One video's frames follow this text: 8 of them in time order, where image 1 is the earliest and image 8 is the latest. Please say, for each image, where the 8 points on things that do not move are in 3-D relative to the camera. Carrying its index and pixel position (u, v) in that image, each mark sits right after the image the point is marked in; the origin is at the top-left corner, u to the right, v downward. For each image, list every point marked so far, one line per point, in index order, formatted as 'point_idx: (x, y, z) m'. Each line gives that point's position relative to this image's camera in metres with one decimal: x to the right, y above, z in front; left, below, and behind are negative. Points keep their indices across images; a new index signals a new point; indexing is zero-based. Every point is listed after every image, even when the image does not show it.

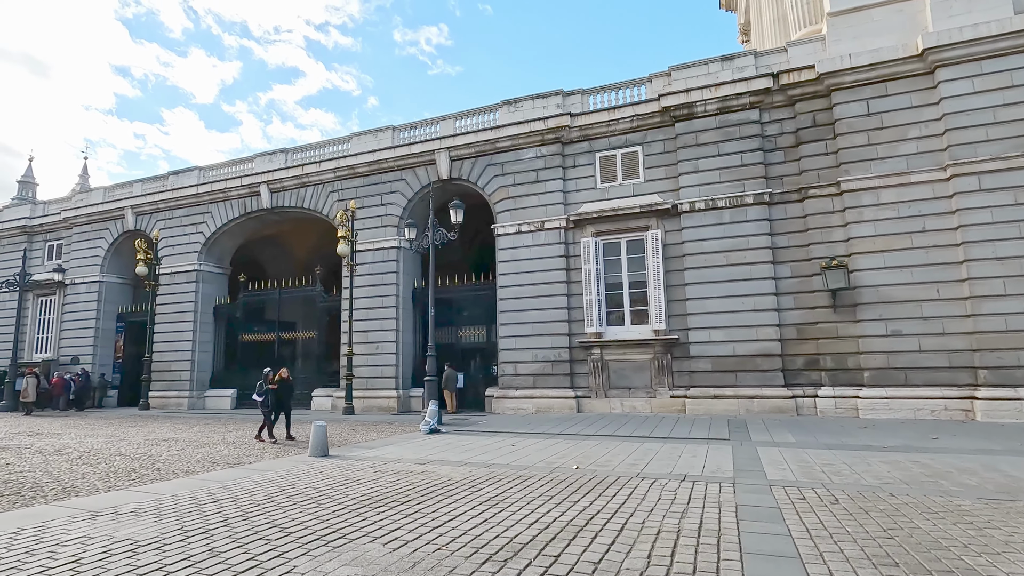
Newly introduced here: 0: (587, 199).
0: (+2.5, +3.0, +18.0) m
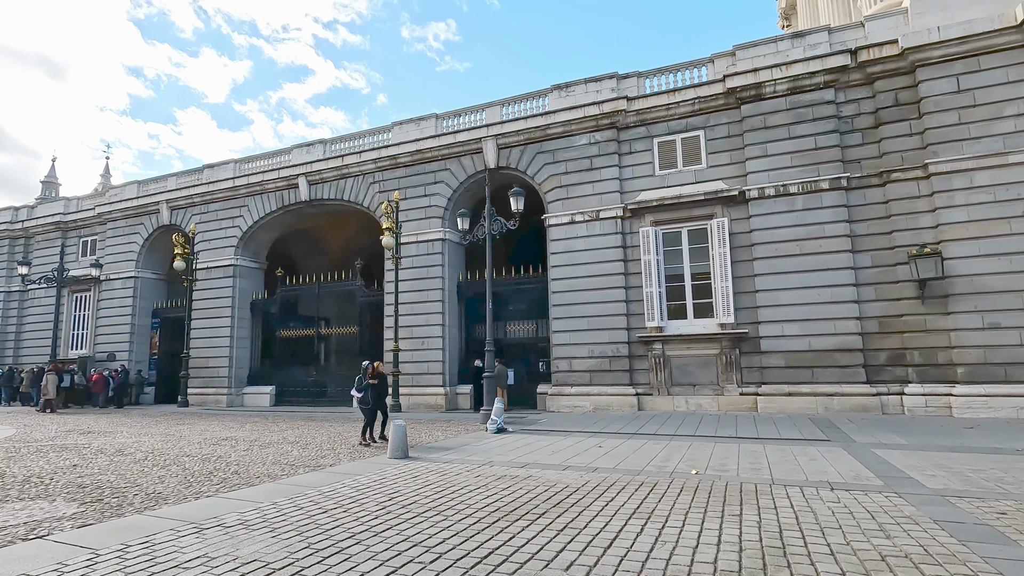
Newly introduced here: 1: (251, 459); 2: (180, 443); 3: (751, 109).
0: (+4.3, +3.3, +17.2) m
1: (-4.4, -2.9, +9.0) m
2: (-6.7, -3.2, +10.9) m
3: (+7.2, +5.4, +16.0) m
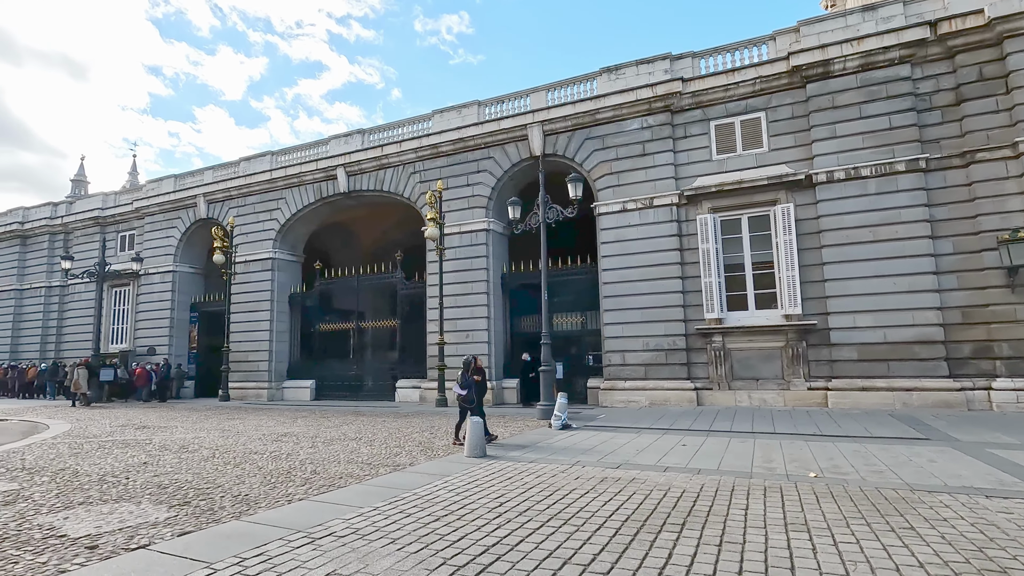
0: (+5.8, +3.6, +16.4) m
1: (-3.0, -2.7, +8.6) m
2: (-5.3, -3.0, +10.5) m
3: (+8.7, +5.7, +15.2) m
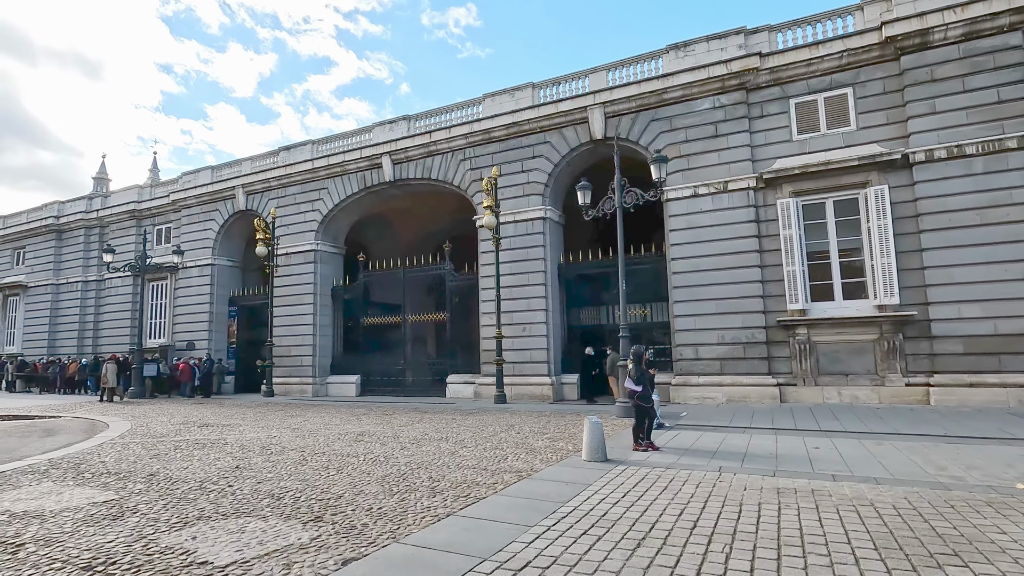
0: (+7.7, +3.9, +15.4) m
1: (-1.3, -2.5, +7.8) m
2: (-3.5, -2.8, +9.8) m
3: (+10.6, +6.0, +14.0) m
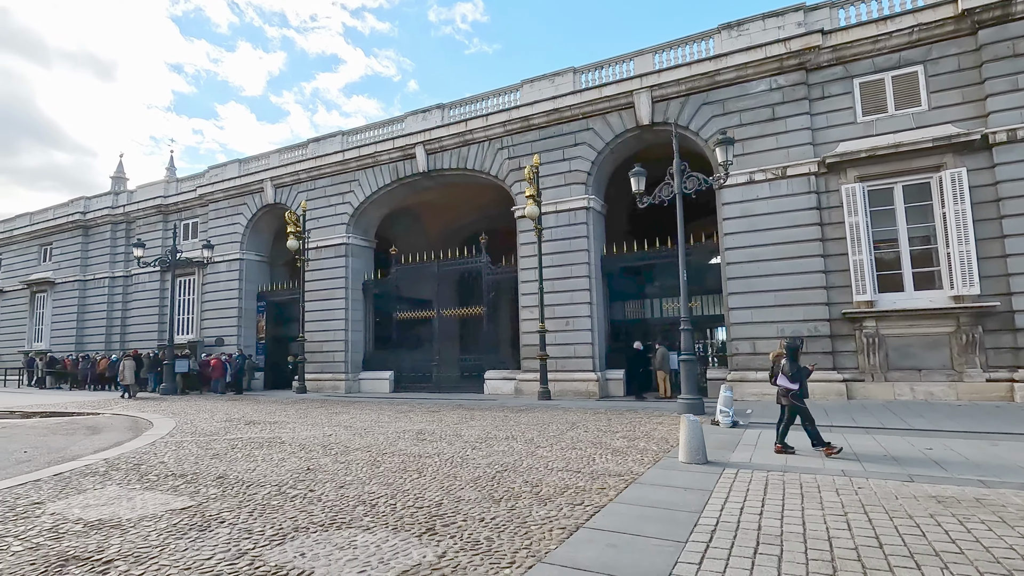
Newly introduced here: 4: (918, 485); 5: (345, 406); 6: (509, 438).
0: (+9.1, +4.1, +14.6) m
1: (-0.1, -2.3, +7.2) m
2: (-2.3, -2.6, +9.3) m
3: (+11.8, +6.3, +13.1) m
4: (+4.2, -2.1, +5.6) m
5: (-4.7, -3.3, +14.9) m
6: (0.0, -2.5, +9.1) m
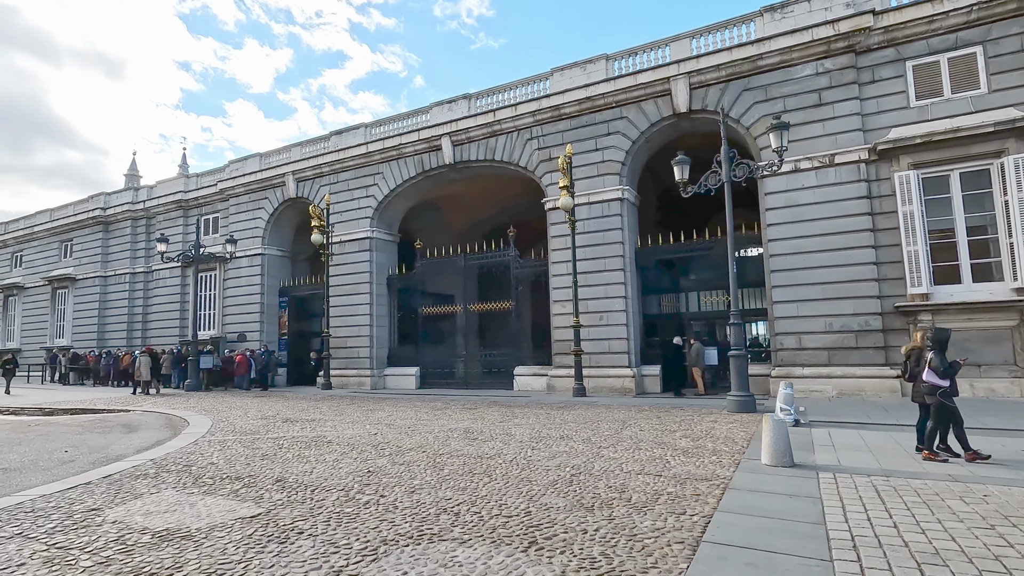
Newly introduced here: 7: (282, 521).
0: (+10.0, +4.3, +13.9) m
1: (+0.8, -2.2, +6.8) m
2: (-1.4, -2.5, +8.9) m
3: (+12.8, +6.5, +12.4) m
4: (+5.1, -1.9, +5.1) m
5: (-3.7, -3.1, +14.6) m
6: (+0.9, -2.4, +8.6) m
7: (-2.0, -2.0, +4.5) m
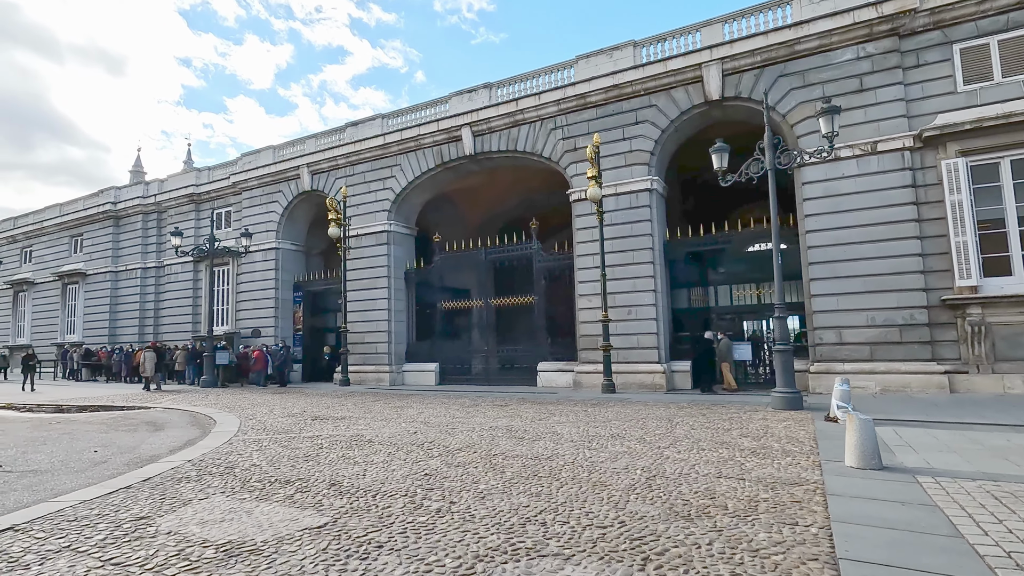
0: (+10.8, +4.5, +13.4) m
1: (+1.5, -2.1, +6.3) m
2: (-0.6, -2.3, +8.4) m
3: (+13.5, +6.6, +11.9) m
4: (+5.8, -1.8, +4.6) m
5: (-2.9, -3.0, +14.2) m
6: (+1.6, -2.3, +8.2) m
7: (-1.2, -1.9, +4.1) m
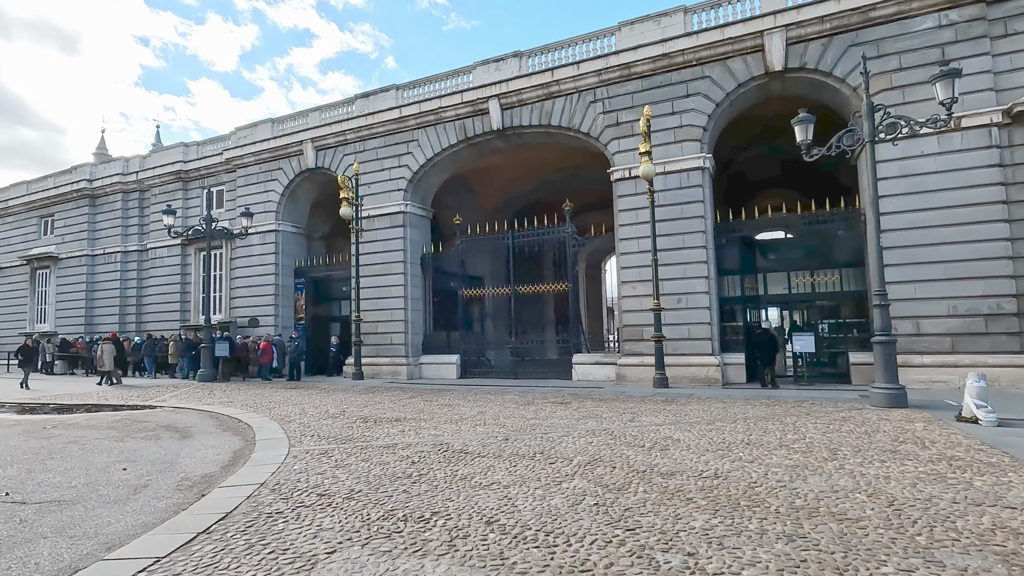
0: (+12.2, +4.8, +12.4) m
1: (+3.2, -1.9, +5.0) m
2: (+0.9, -2.1, +7.1) m
3: (+15.0, +6.9, +11.0) m
4: (+7.5, -1.7, +3.5) m
5: (-1.6, -2.6, +12.7) m
6: (+3.2, -2.0, +6.9) m
7: (+0.5, -1.7, +2.7) m
